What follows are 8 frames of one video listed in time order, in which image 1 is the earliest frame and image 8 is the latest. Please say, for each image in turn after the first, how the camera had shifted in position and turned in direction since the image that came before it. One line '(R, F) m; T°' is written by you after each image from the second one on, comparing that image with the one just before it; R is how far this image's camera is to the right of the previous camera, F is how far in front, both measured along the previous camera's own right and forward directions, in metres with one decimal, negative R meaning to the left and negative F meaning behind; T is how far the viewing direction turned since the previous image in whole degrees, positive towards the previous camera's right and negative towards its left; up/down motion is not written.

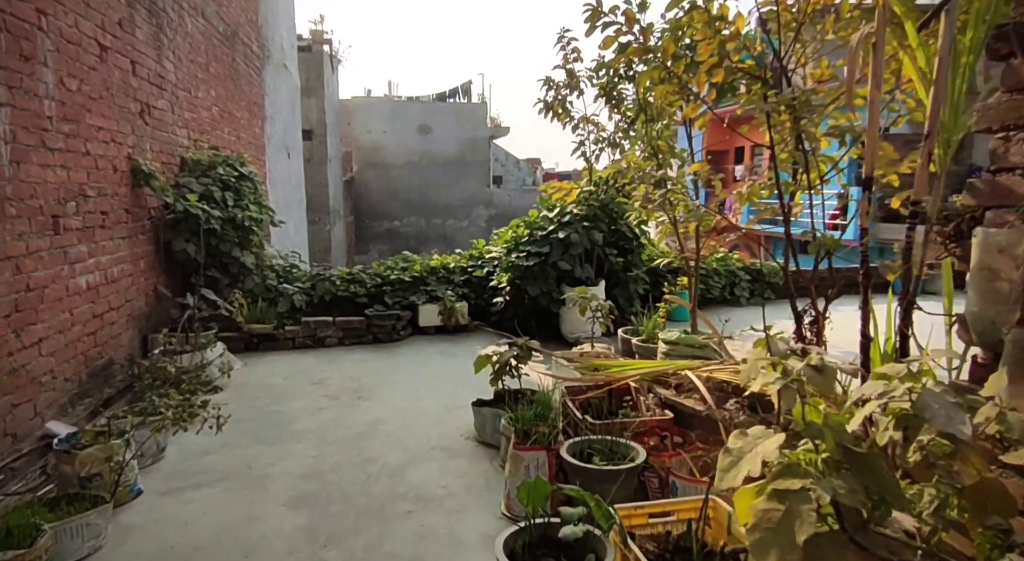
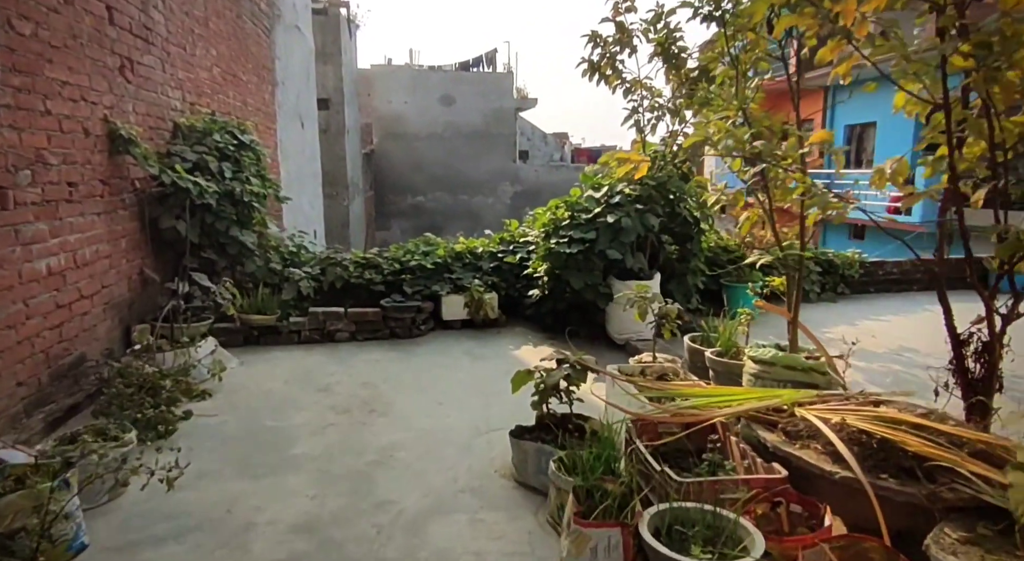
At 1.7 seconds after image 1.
(-0.1, +0.6) m; -2°
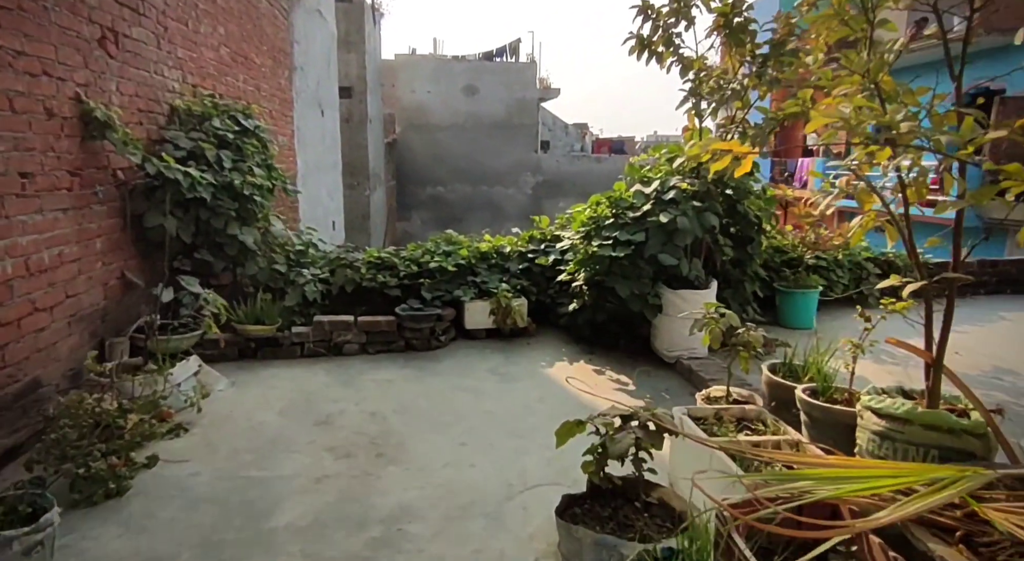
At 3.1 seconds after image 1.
(-0.1, +0.6) m; -2°
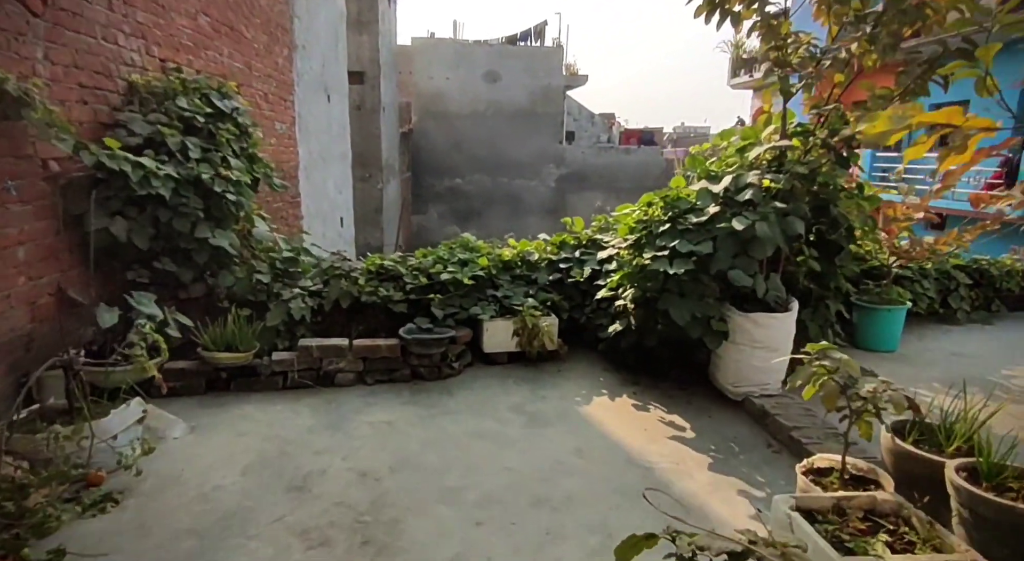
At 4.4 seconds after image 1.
(-0.1, +0.7) m; -2°
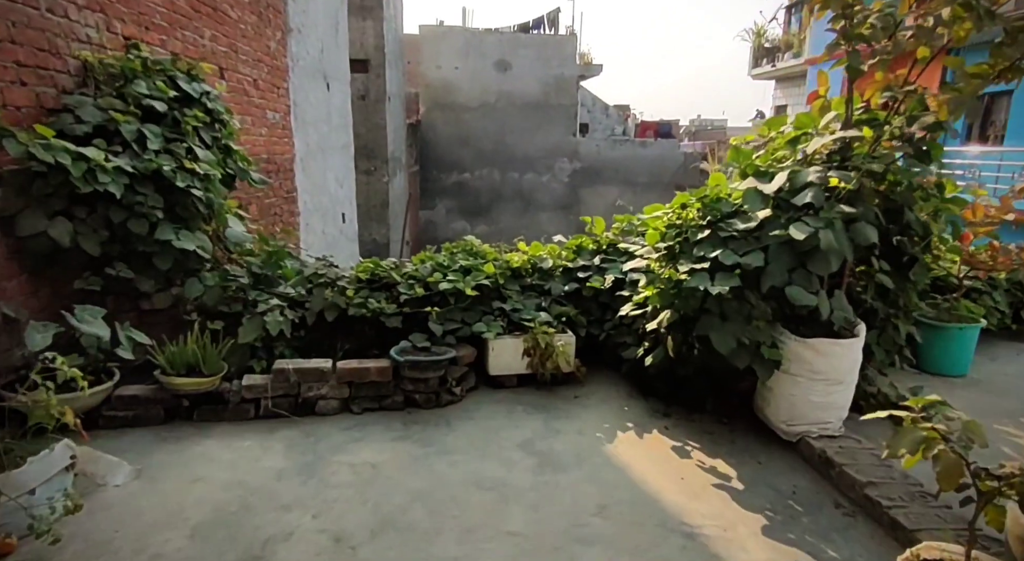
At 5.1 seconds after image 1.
(0.0, +0.4) m; -1°
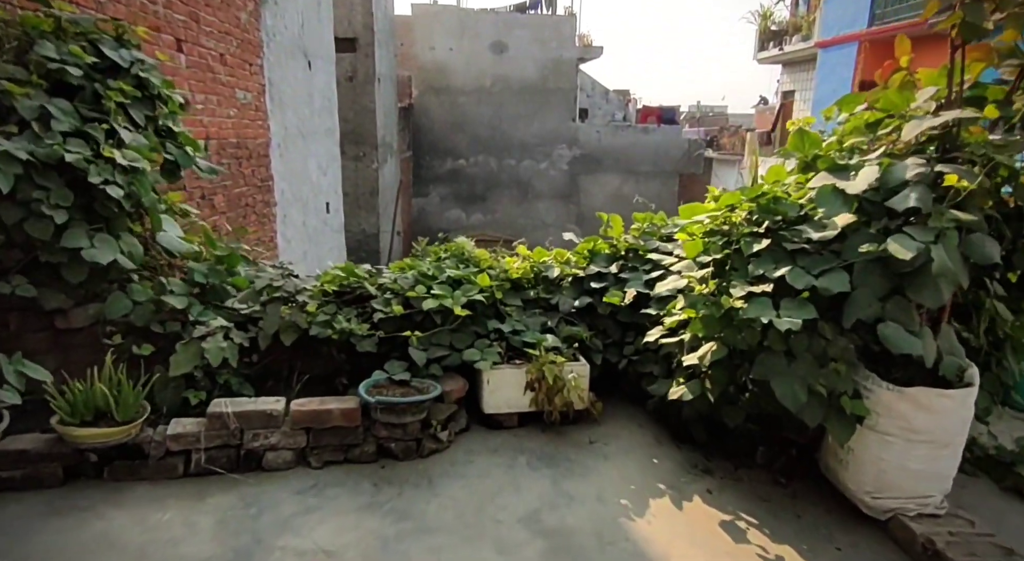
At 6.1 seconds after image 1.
(0.0, +0.6) m; +1°
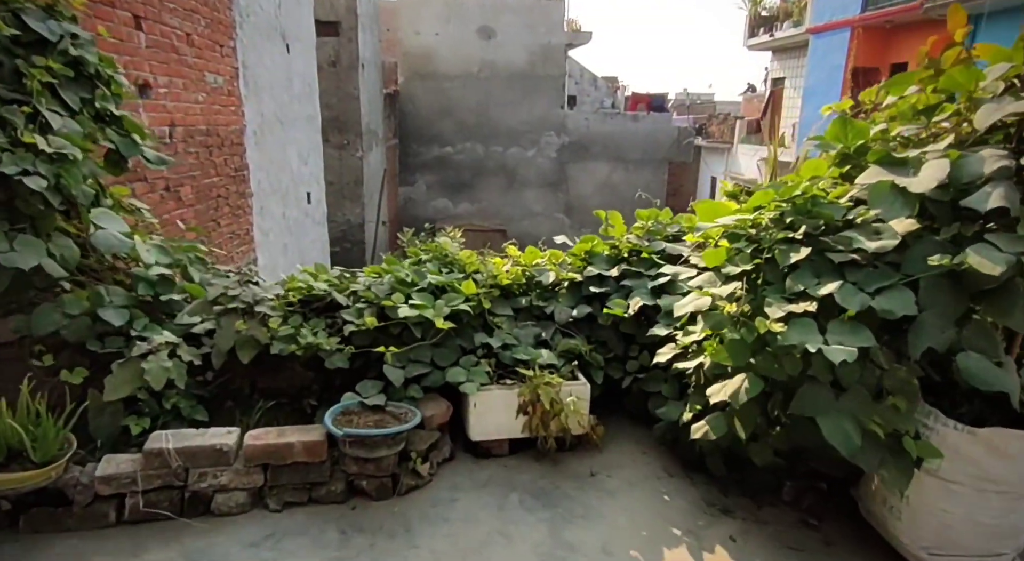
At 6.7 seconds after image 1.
(0.0, +0.3) m; +1°
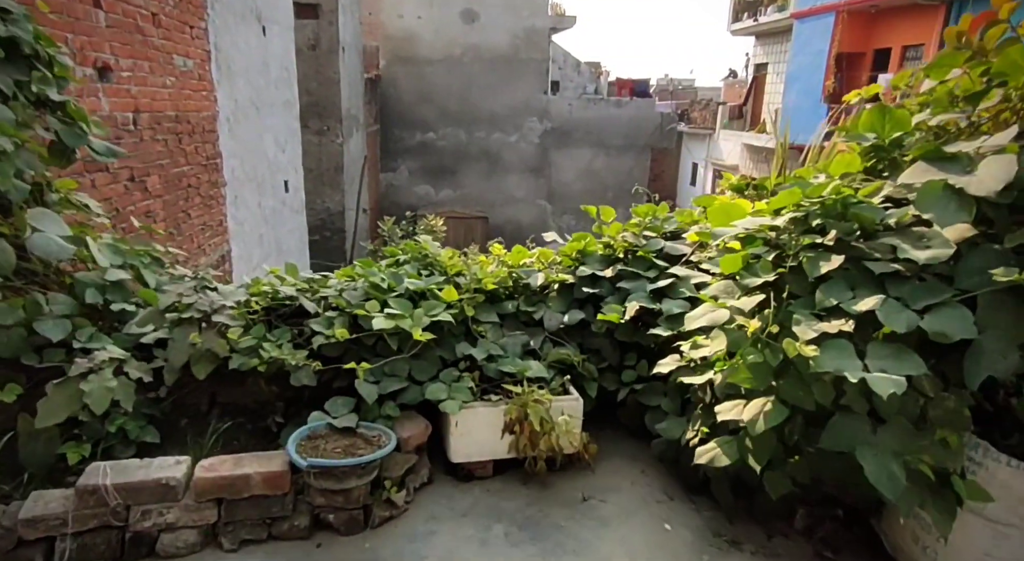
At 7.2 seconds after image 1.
(0.0, +0.2) m; +1°
